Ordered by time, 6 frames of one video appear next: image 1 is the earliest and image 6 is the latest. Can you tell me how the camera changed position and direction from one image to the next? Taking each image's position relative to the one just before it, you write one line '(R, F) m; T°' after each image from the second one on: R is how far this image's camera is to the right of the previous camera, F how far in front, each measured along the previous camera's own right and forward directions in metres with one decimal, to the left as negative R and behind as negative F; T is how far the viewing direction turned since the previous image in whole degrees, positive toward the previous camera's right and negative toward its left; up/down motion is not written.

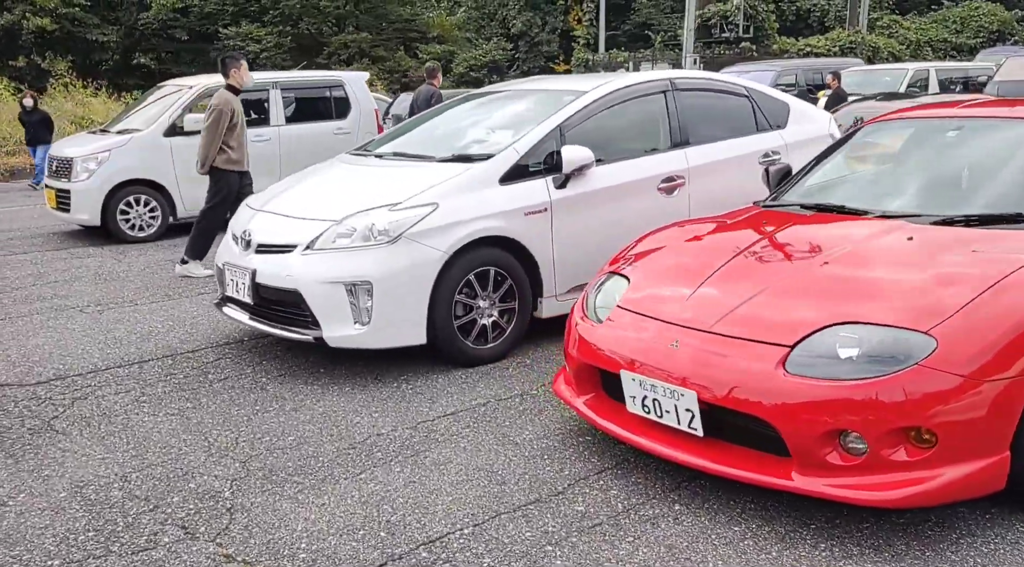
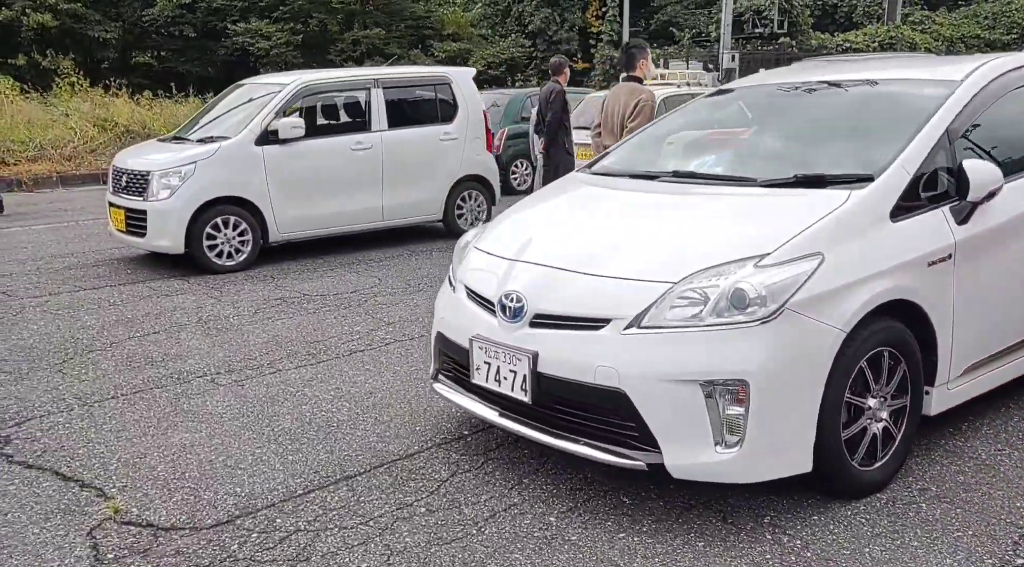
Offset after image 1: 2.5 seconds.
(-1.5, +1.5) m; 0°
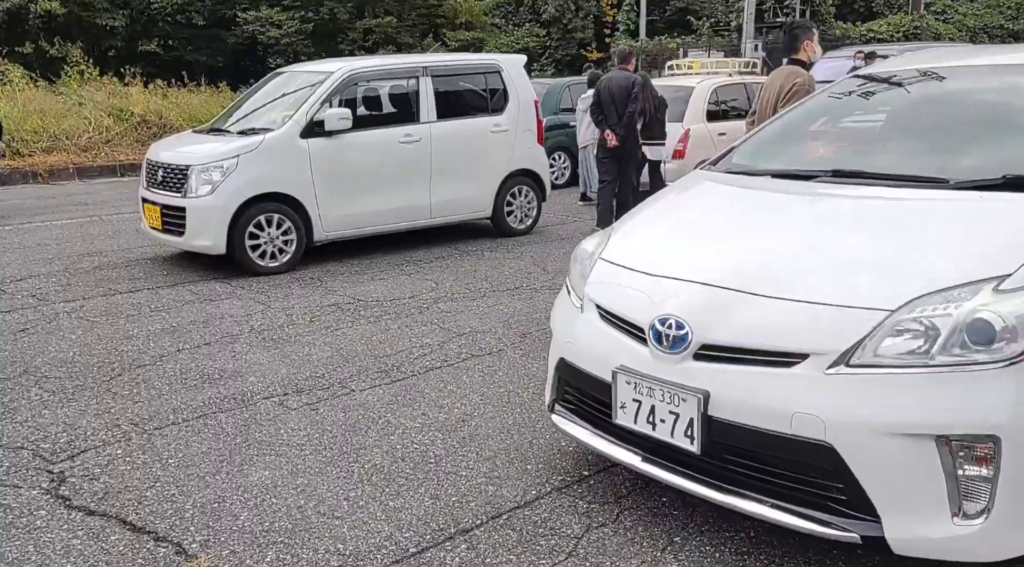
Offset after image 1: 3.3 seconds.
(-0.5, +0.5) m; 0°
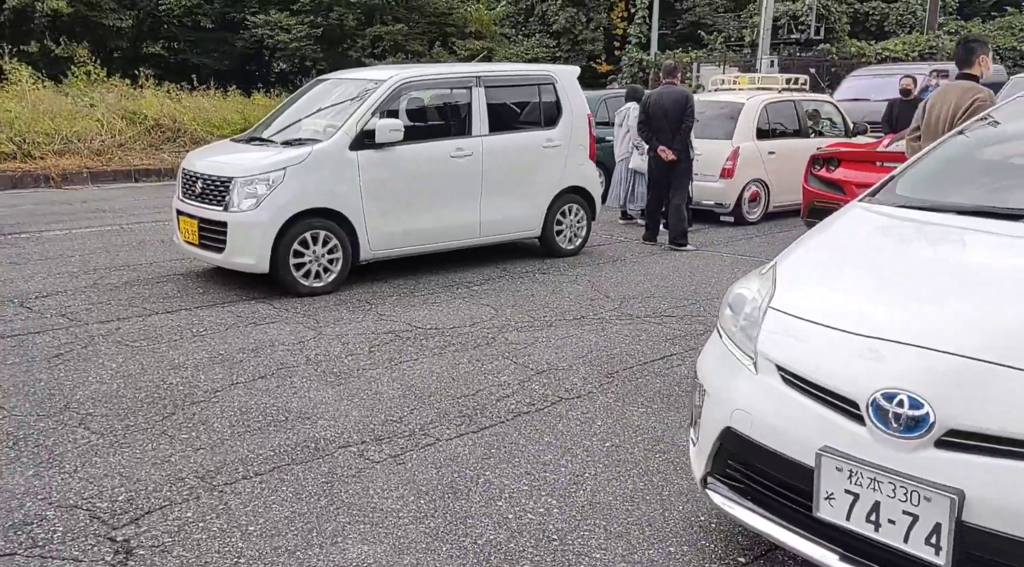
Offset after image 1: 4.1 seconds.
(-0.5, +0.5) m; 0°
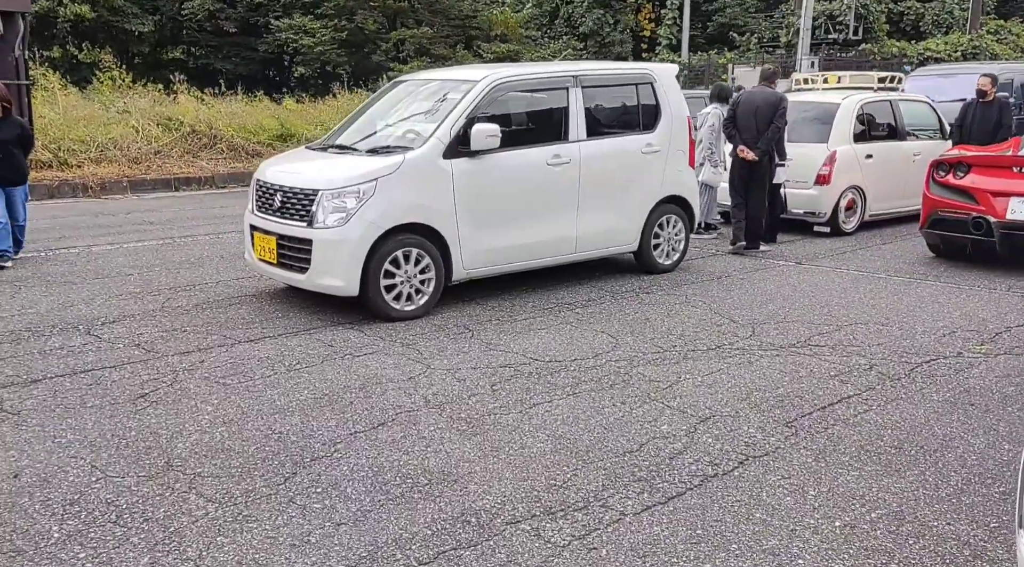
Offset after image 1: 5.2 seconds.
(-0.7, +0.7) m; -1°
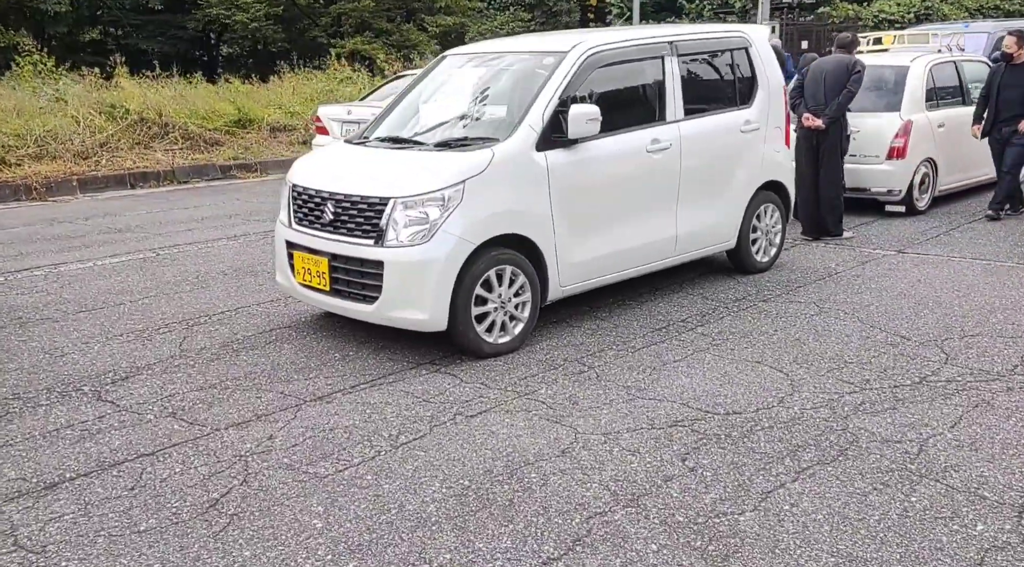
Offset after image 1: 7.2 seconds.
(-1.0, +1.3) m; +4°
